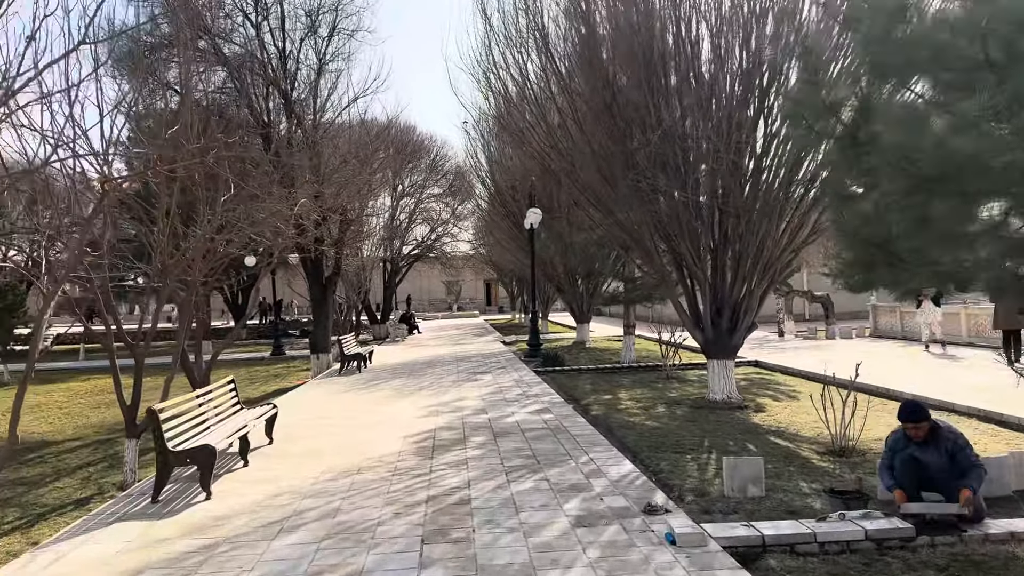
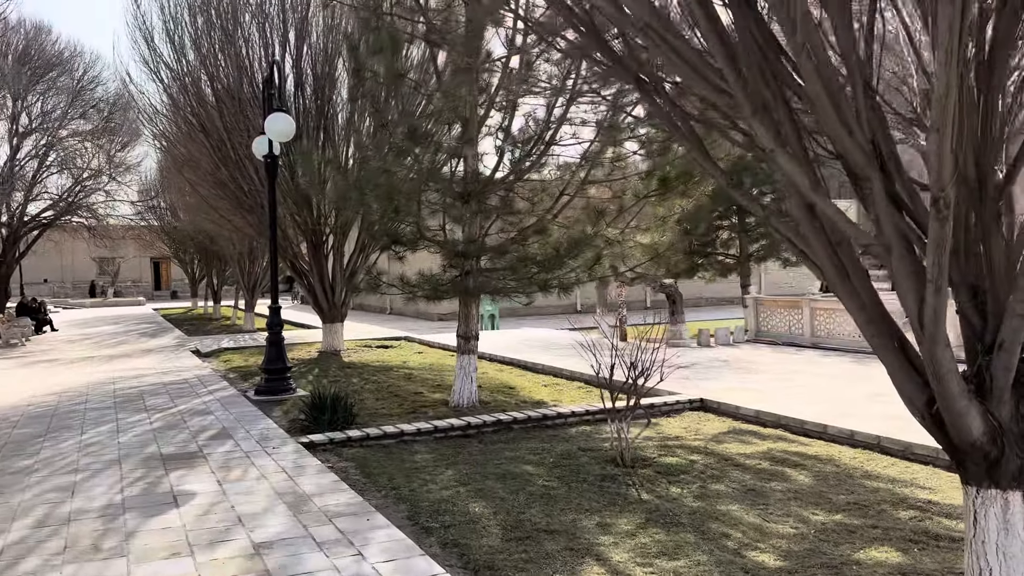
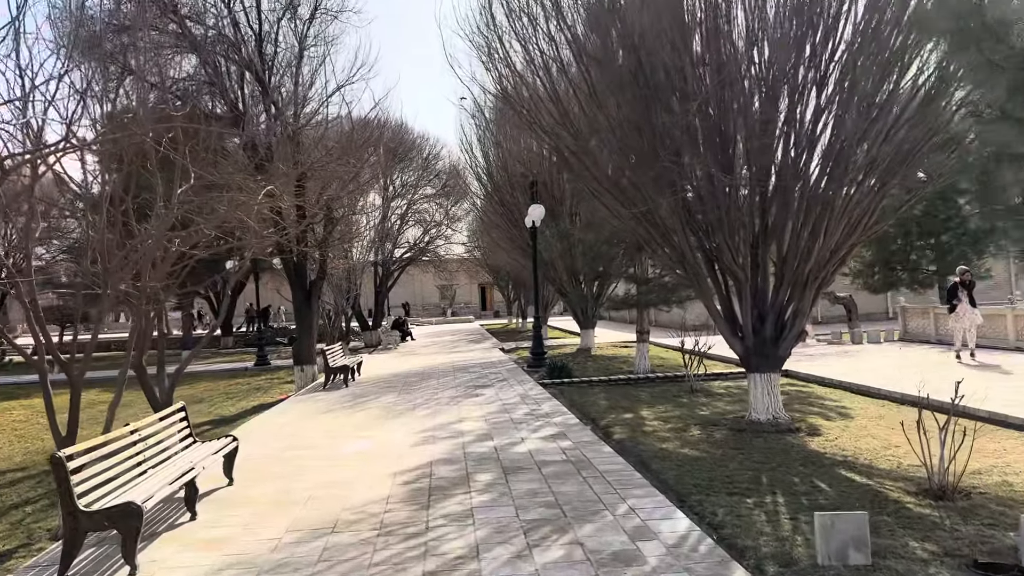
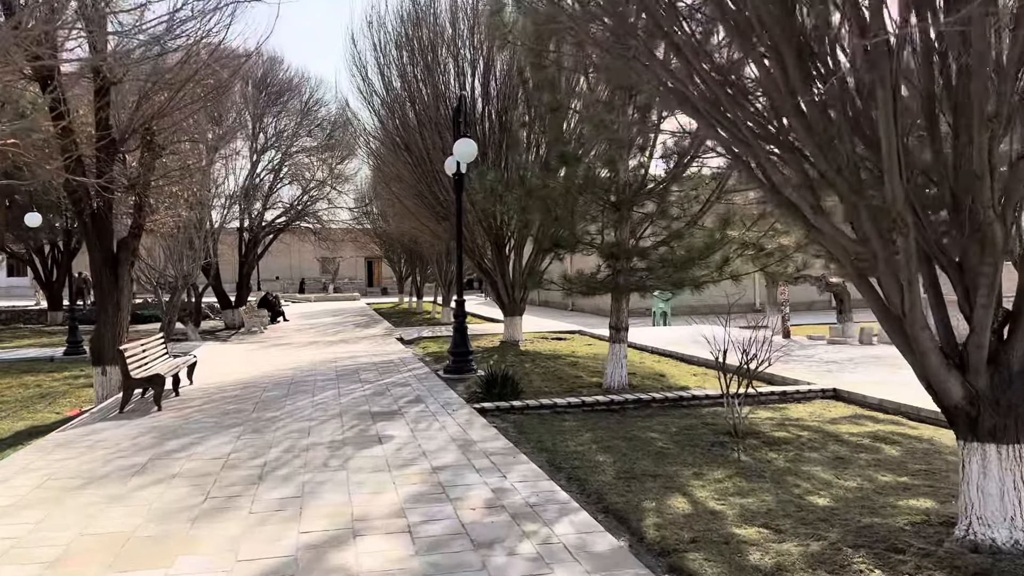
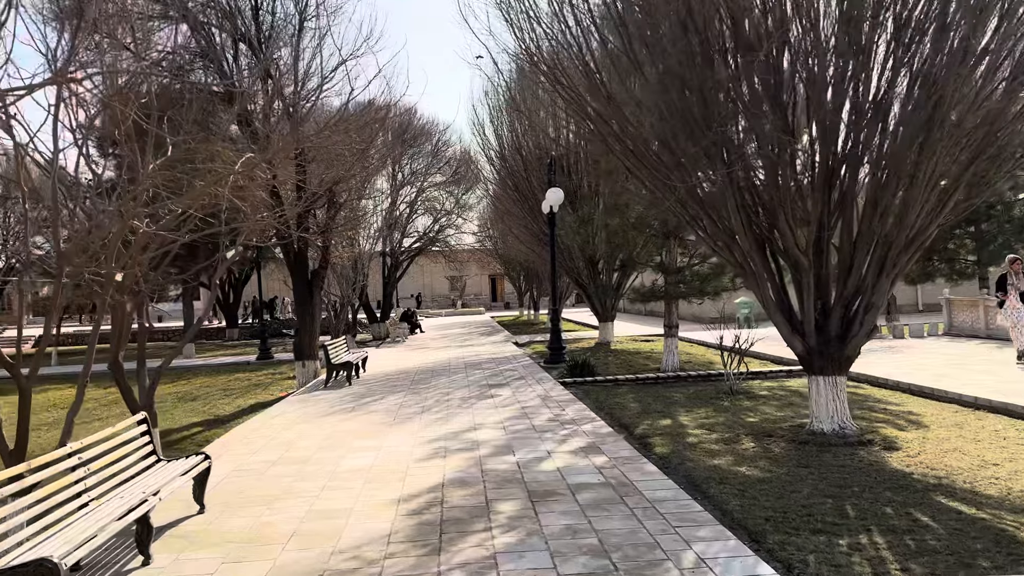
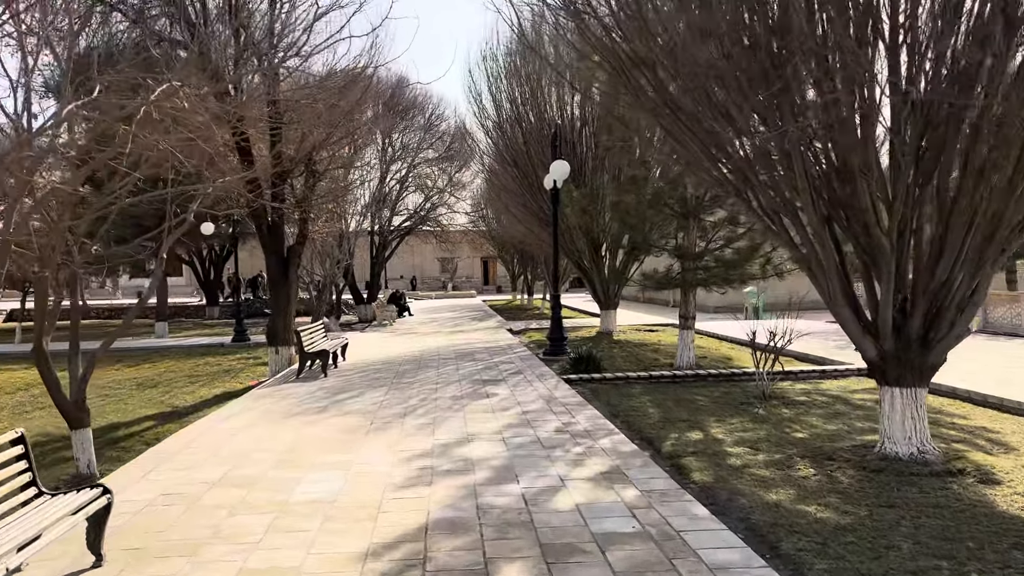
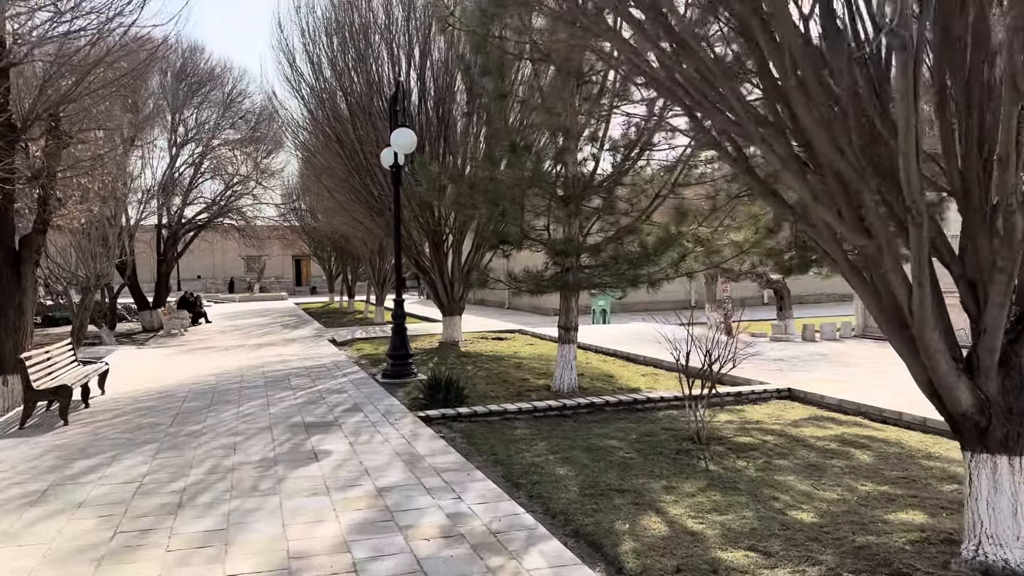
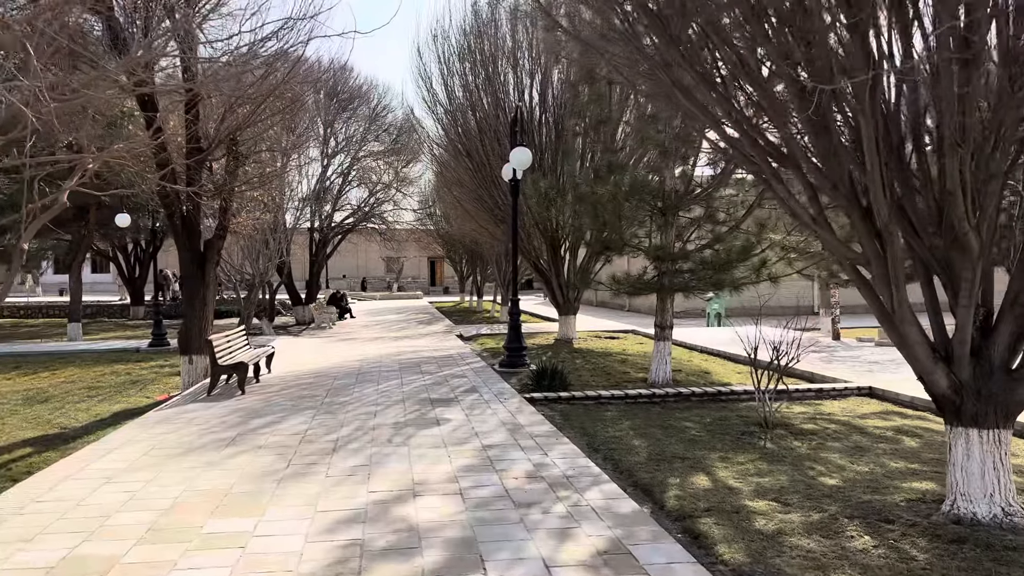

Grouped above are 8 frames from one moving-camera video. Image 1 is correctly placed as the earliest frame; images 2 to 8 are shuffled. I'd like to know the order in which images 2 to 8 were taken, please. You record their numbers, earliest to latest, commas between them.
3, 5, 6, 8, 4, 7, 2
